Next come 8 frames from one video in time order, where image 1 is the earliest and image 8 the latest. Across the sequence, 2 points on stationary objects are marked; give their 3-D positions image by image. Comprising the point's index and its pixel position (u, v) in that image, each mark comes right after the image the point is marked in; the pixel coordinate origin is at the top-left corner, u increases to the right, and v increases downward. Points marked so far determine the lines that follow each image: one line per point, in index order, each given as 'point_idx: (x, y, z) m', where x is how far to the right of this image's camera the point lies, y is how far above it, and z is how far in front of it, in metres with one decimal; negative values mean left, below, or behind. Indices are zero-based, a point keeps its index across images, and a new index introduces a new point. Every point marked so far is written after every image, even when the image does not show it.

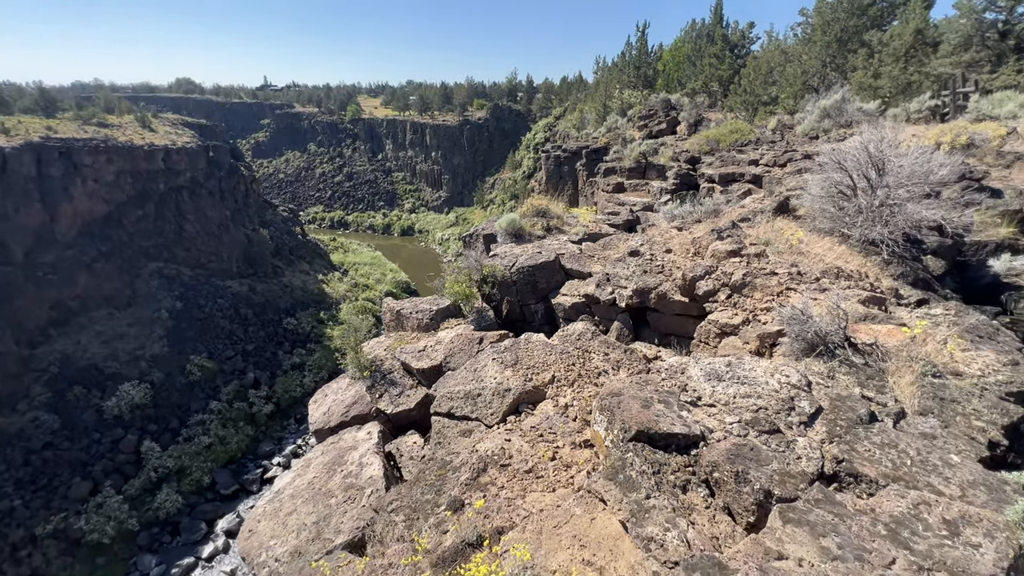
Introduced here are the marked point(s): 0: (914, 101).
0: (+17.9, +8.3, +19.5) m
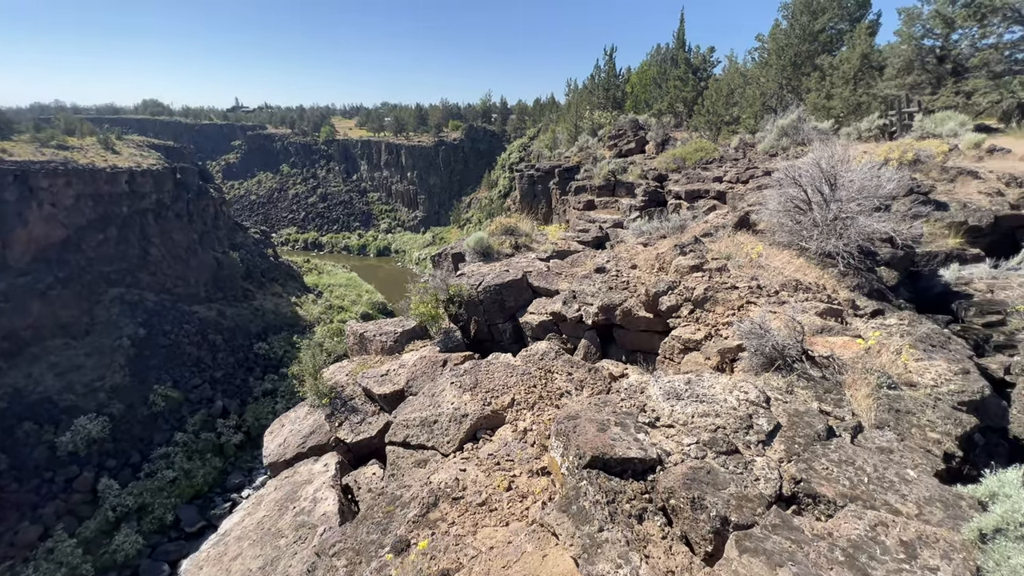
0: (+16.6, +7.9, +20.5) m
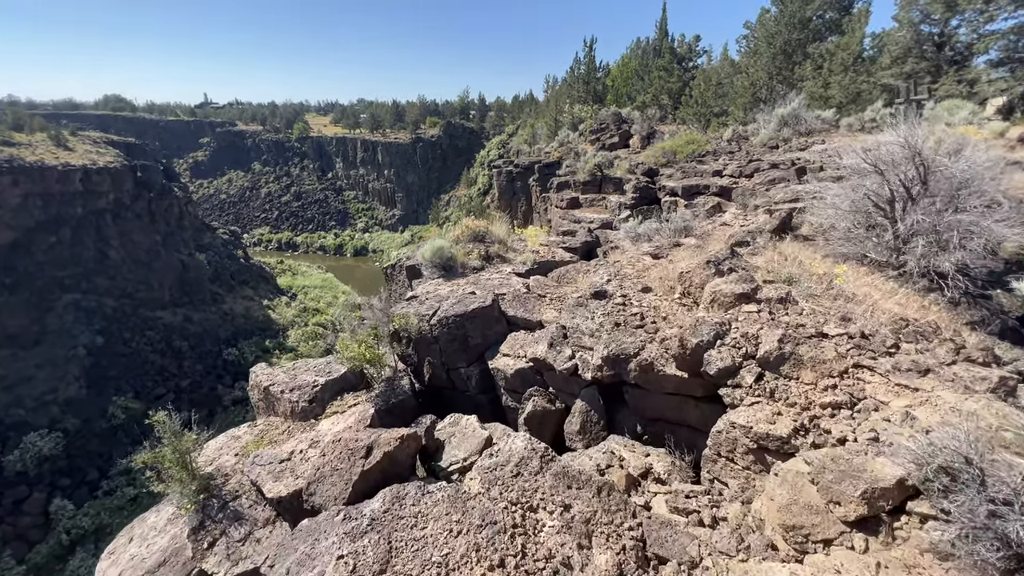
0: (+15.5, +7.8, +19.0) m
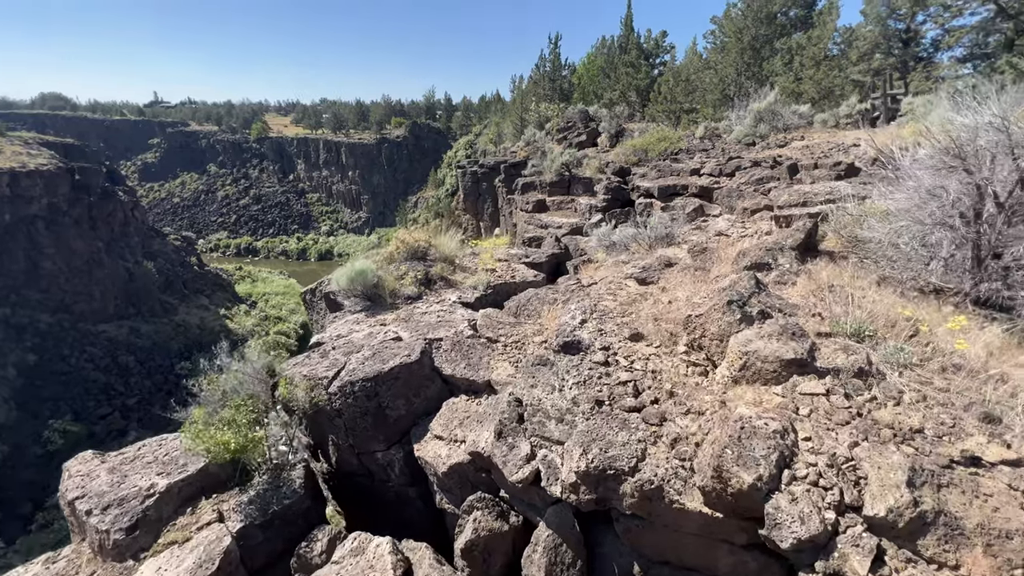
0: (+13.8, +7.6, +18.2) m
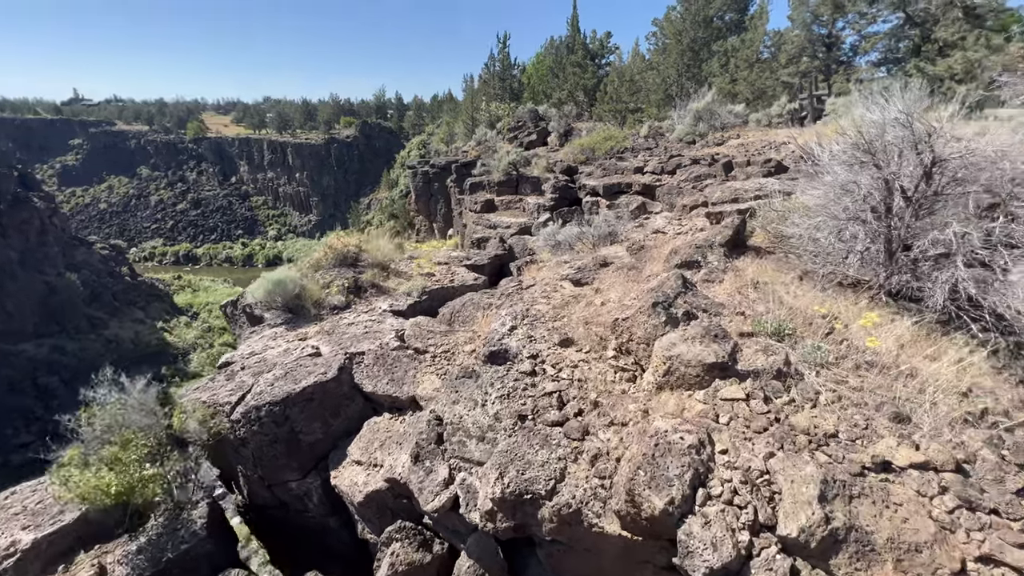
0: (+11.5, +8.0, +19.1) m
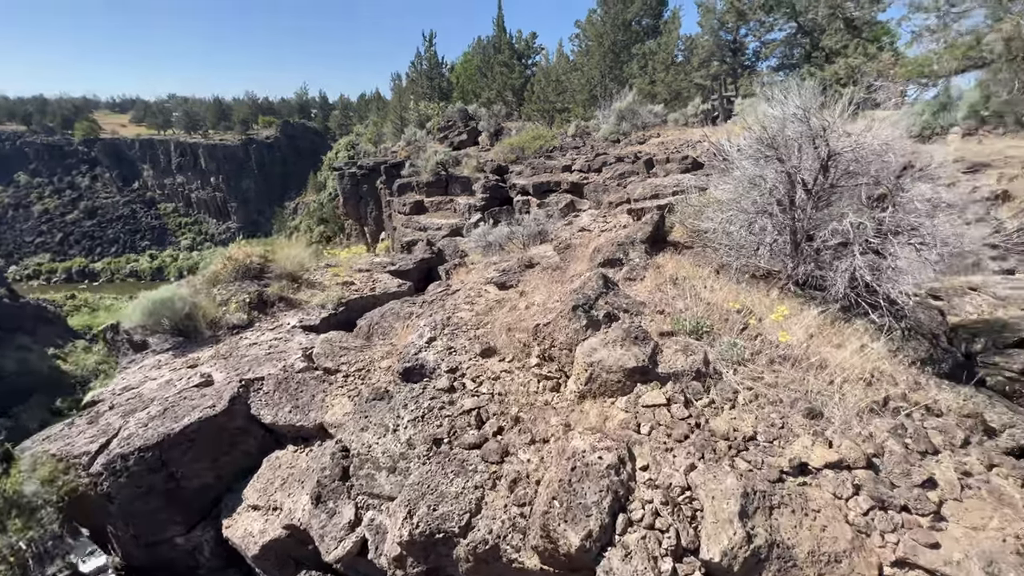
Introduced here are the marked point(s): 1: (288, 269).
0: (+8.2, +8.4, +20.2) m
1: (-3.1, +0.3, +6.1) m
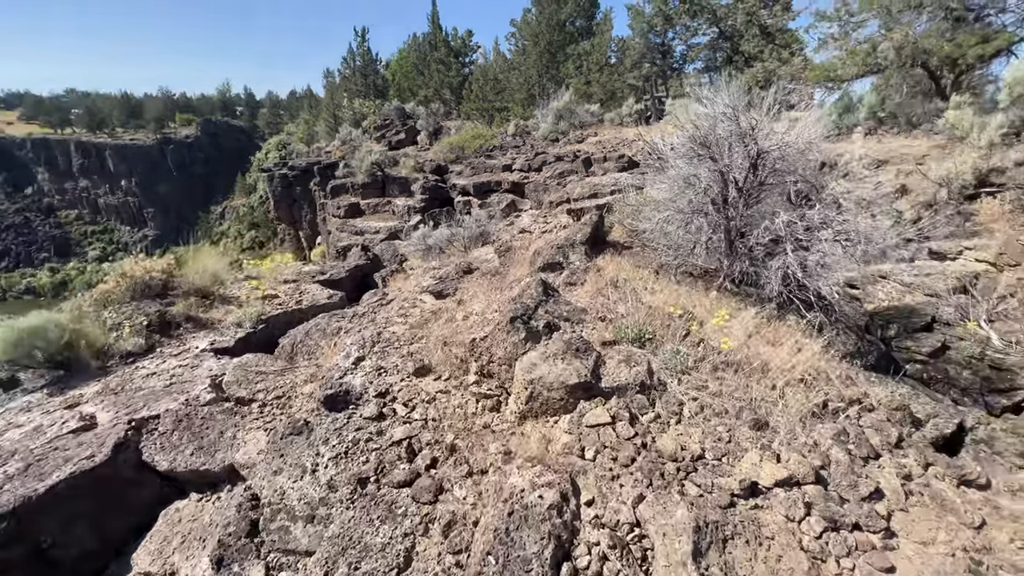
0: (+5.3, +8.7, +20.8) m
1: (-3.9, +0.1, +5.5) m
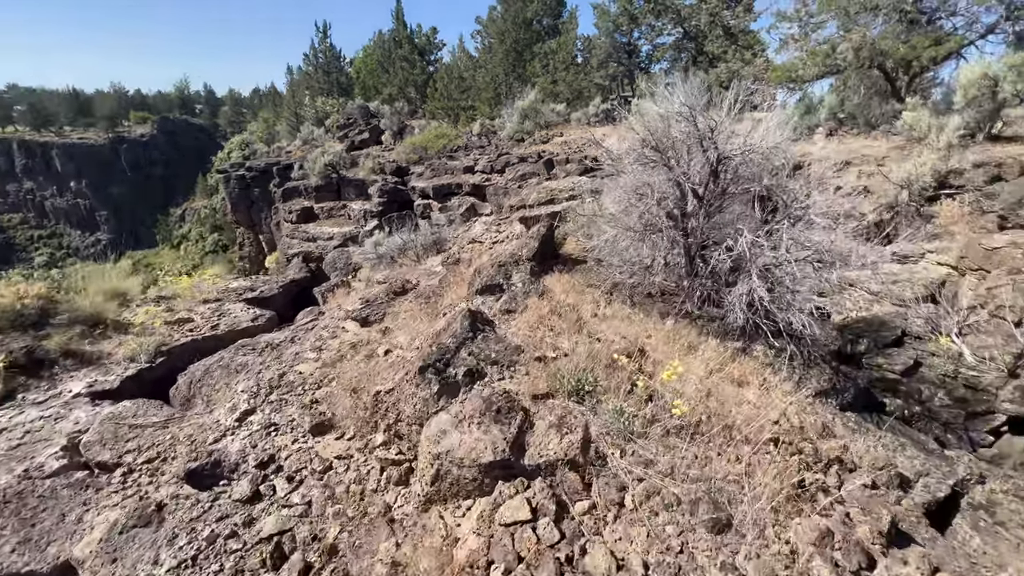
0: (+3.7, +8.6, +20.5) m
1: (-4.5, -0.2, +4.7) m
